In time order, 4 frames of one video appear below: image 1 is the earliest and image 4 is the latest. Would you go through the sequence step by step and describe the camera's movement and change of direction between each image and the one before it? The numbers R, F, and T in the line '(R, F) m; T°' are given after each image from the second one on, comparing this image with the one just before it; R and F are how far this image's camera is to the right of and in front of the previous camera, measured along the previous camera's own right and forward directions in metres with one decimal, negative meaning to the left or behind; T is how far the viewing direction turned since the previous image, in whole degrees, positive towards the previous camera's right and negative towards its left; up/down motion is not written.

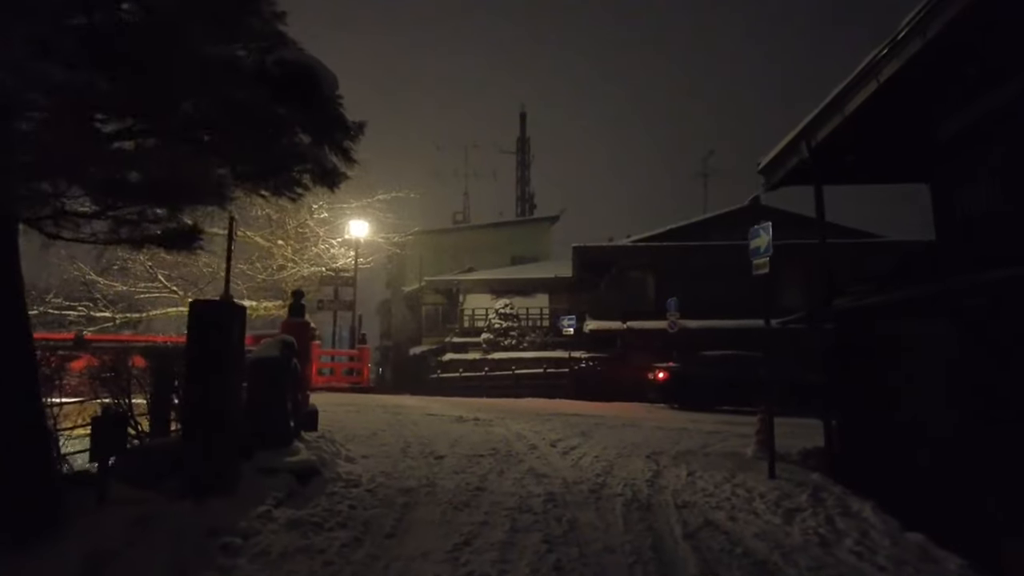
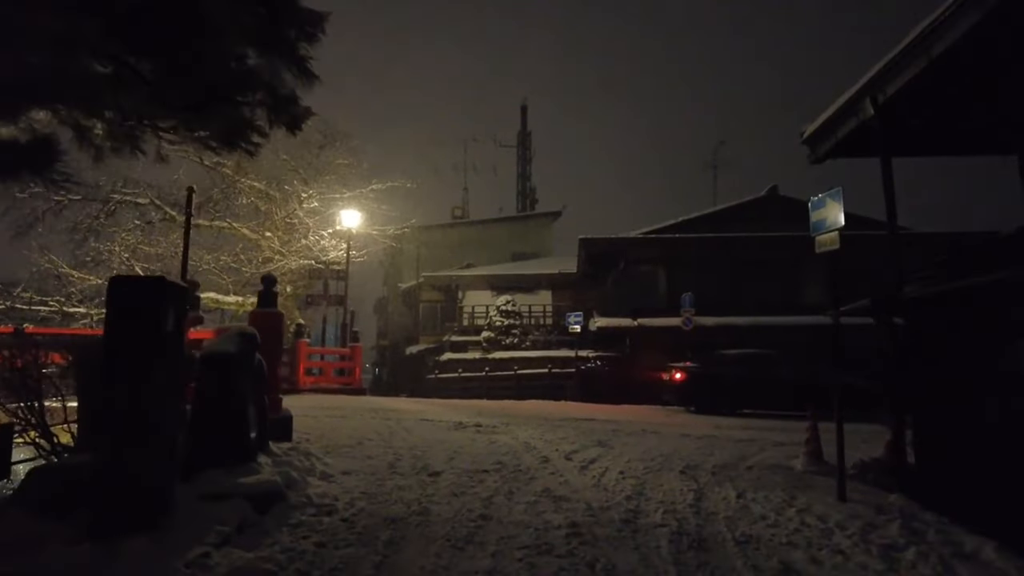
(-0.1, +1.4) m; 0°
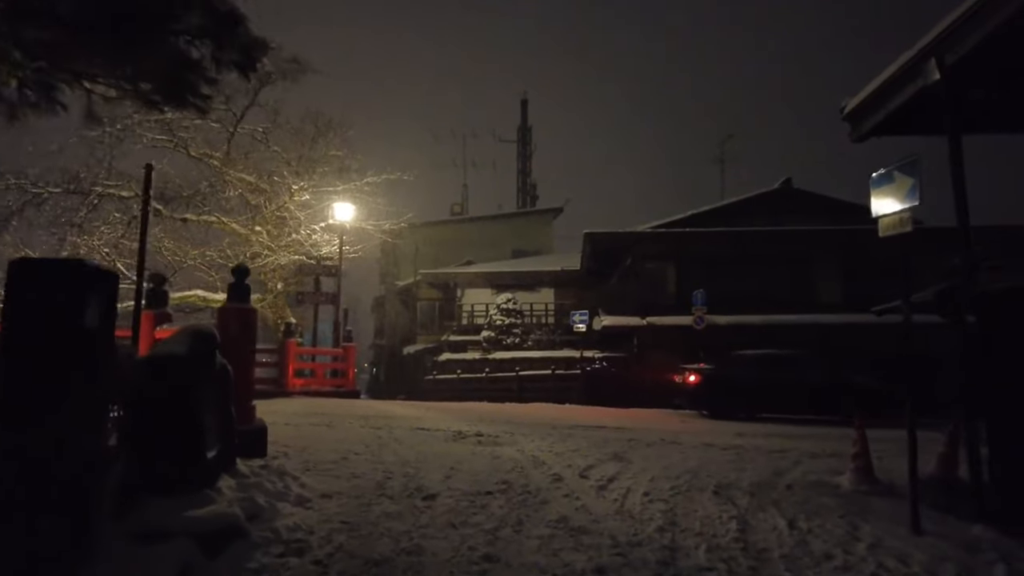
(-0.1, +1.1) m; 0°
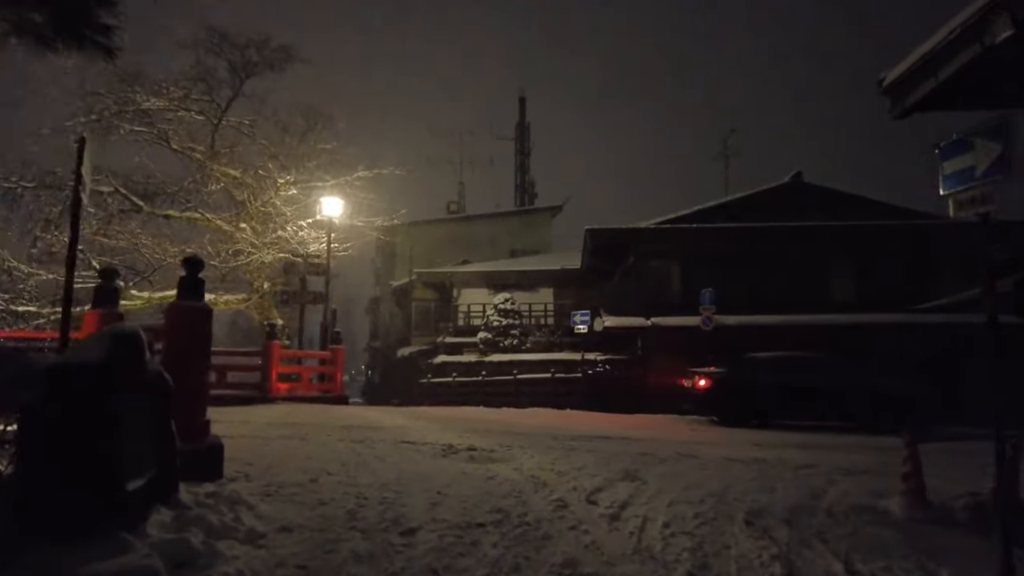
(0.0, +1.0) m; 0°
